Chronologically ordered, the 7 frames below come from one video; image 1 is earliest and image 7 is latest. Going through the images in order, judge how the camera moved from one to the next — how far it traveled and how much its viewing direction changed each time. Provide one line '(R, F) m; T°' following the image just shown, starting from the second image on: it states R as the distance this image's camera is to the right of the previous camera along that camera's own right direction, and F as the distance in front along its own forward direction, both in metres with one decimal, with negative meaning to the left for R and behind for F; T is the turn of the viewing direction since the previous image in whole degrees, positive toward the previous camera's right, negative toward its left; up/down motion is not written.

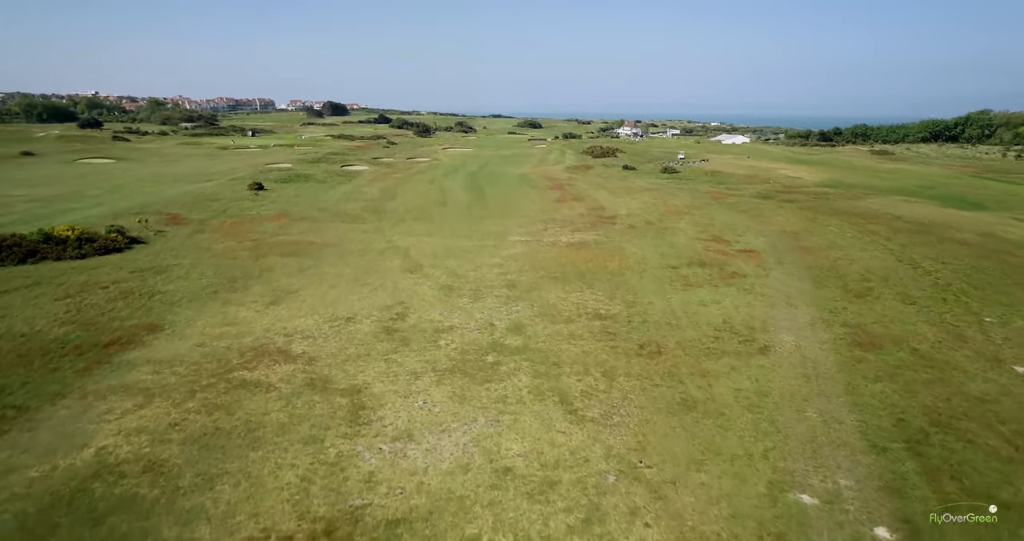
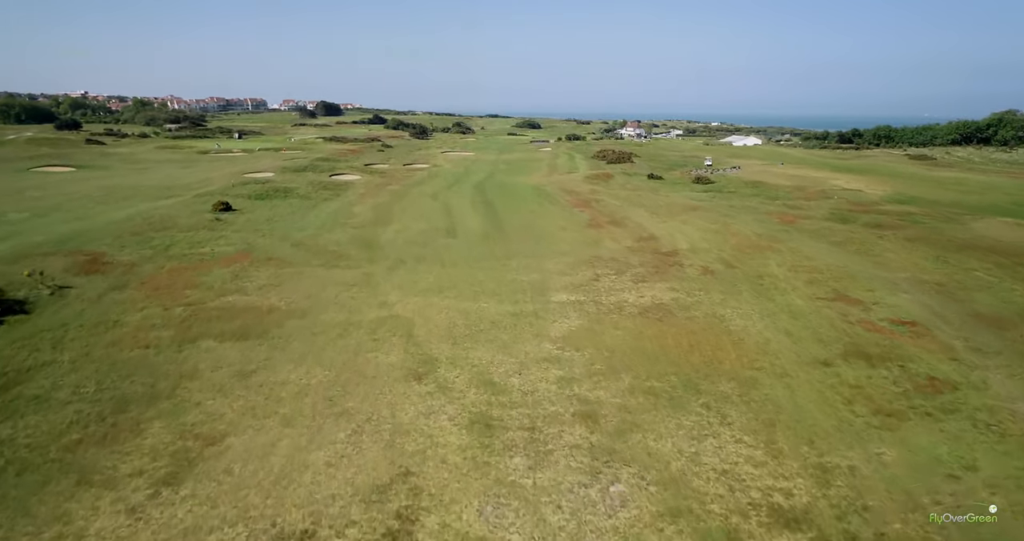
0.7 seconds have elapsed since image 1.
(-1.4, +7.9) m; 0°
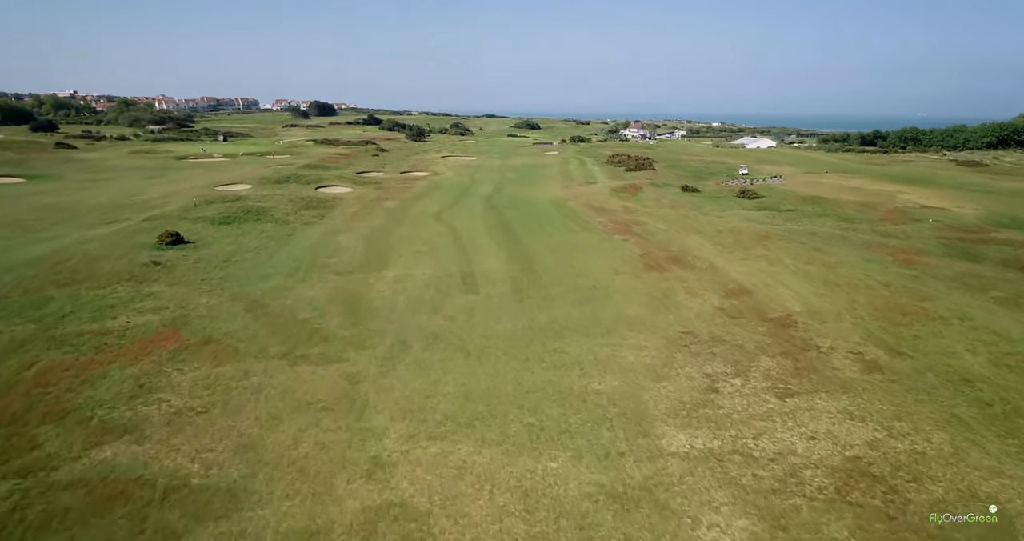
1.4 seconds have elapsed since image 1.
(-1.4, +8.0) m; 0°
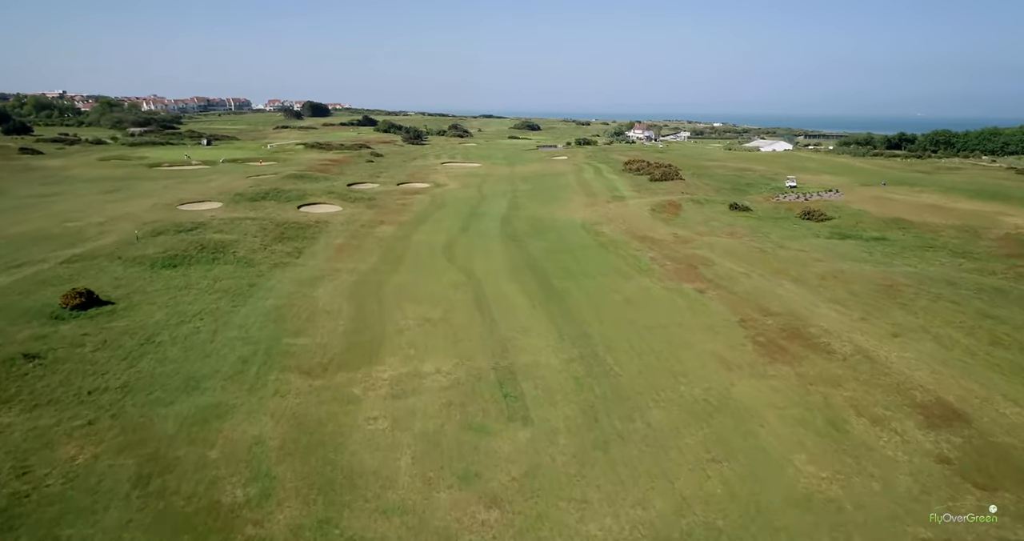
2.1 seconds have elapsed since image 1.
(-1.4, +8.1) m; 0°
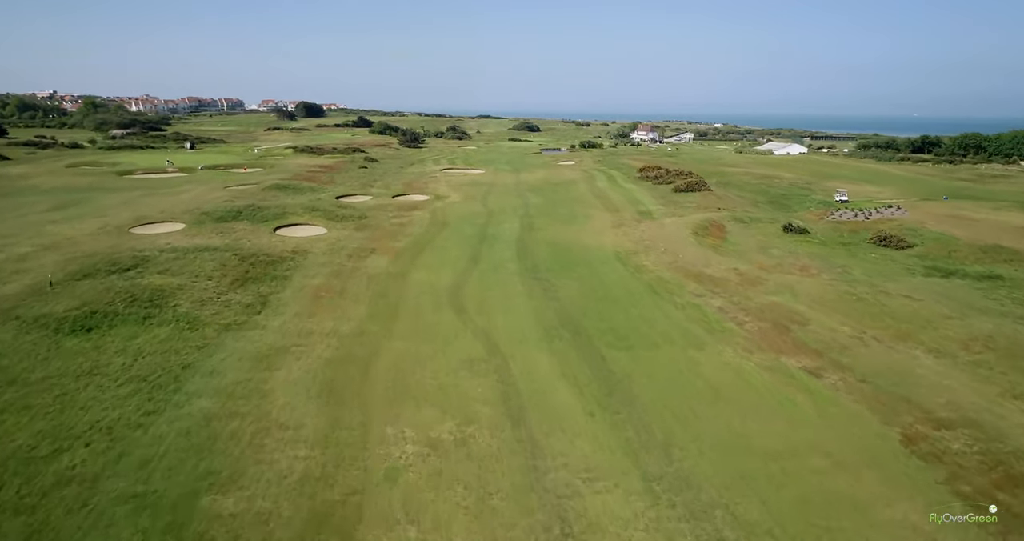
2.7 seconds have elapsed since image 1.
(-1.0, +6.9) m; 0°
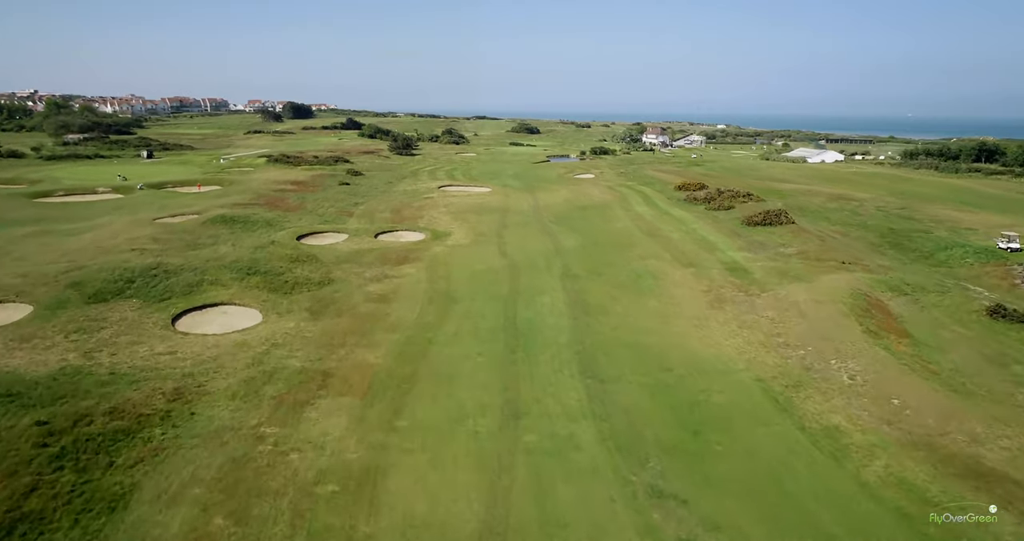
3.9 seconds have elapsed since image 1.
(-1.8, +14.4) m; 0°
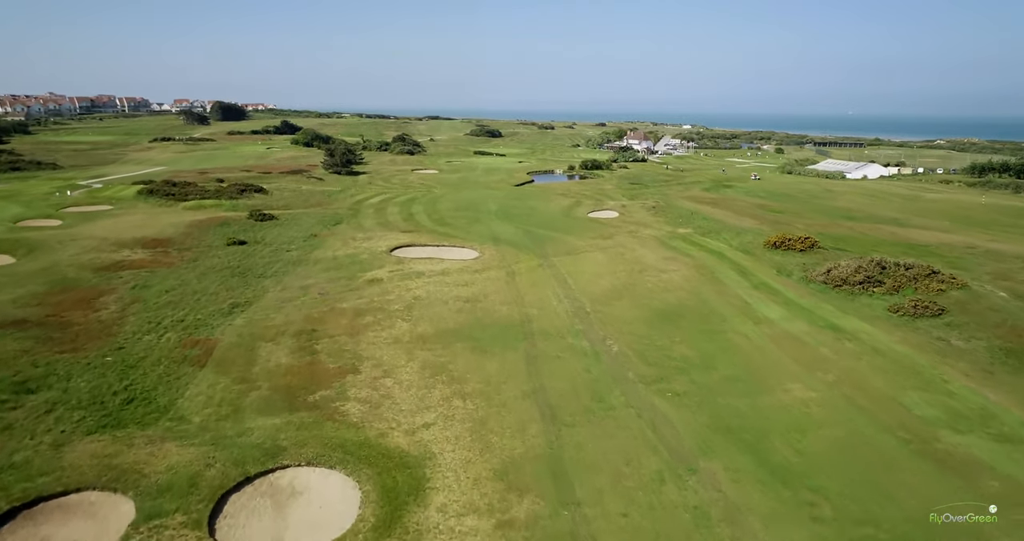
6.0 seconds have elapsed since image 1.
(-2.8, +26.3) m; +4°
